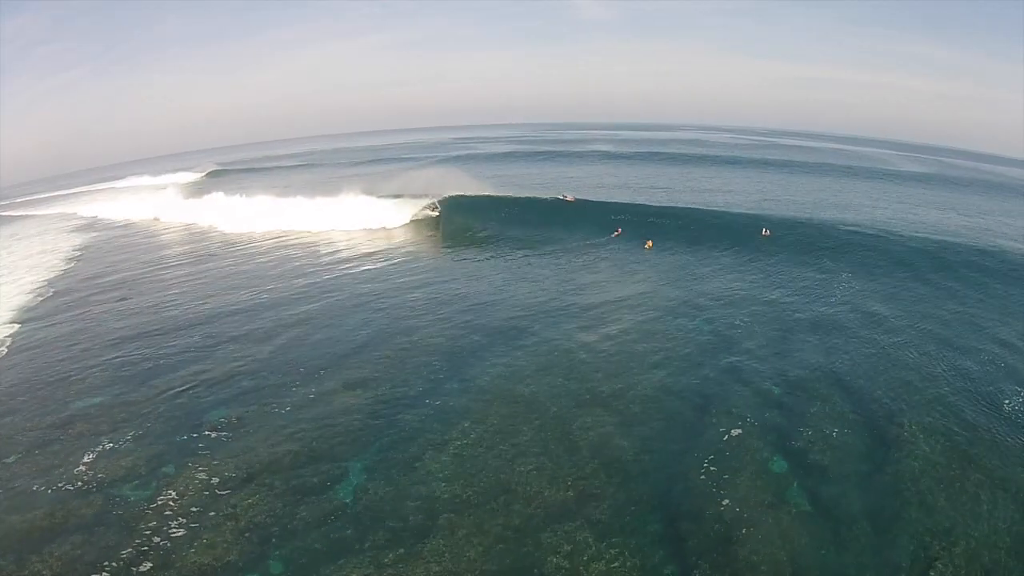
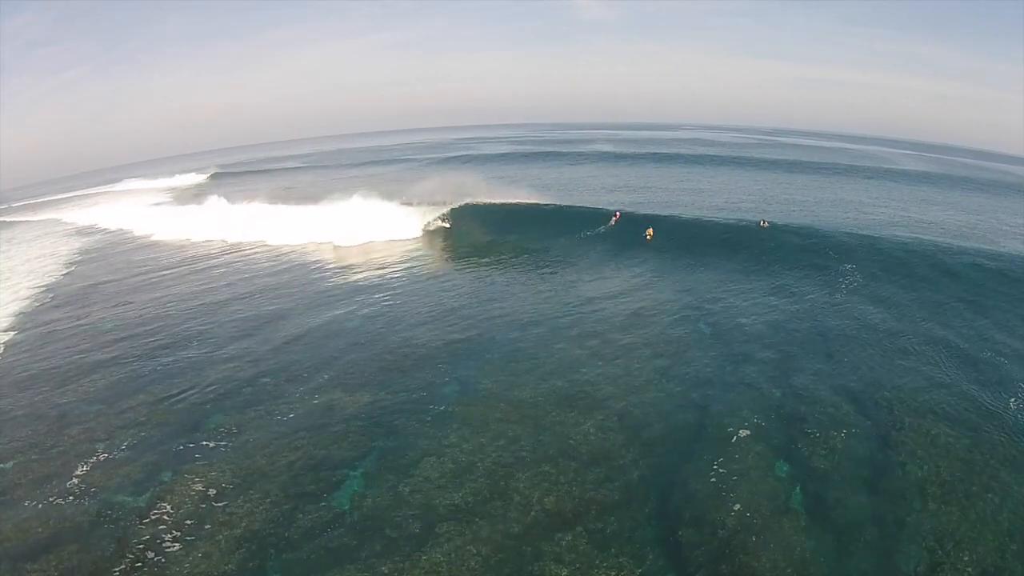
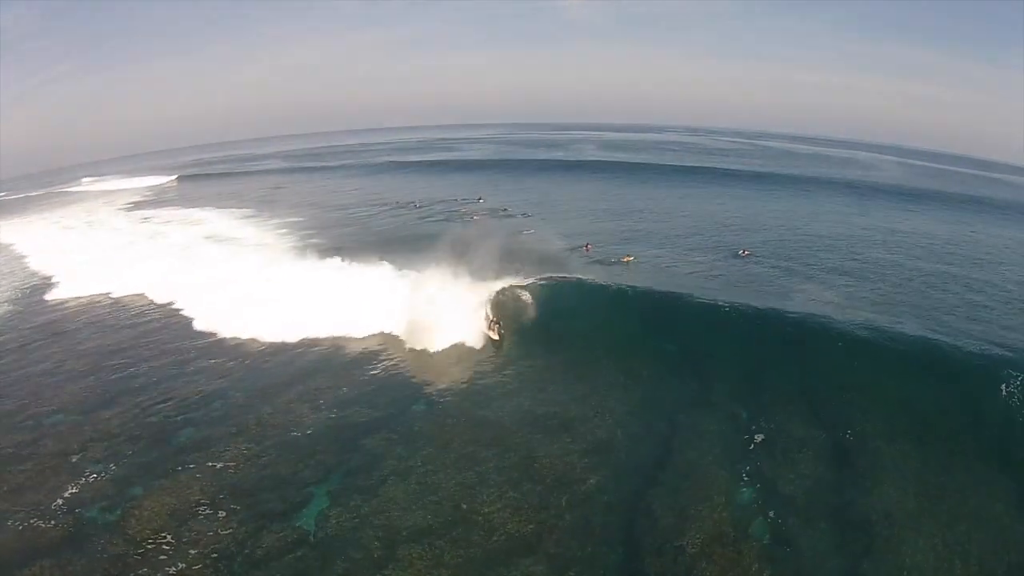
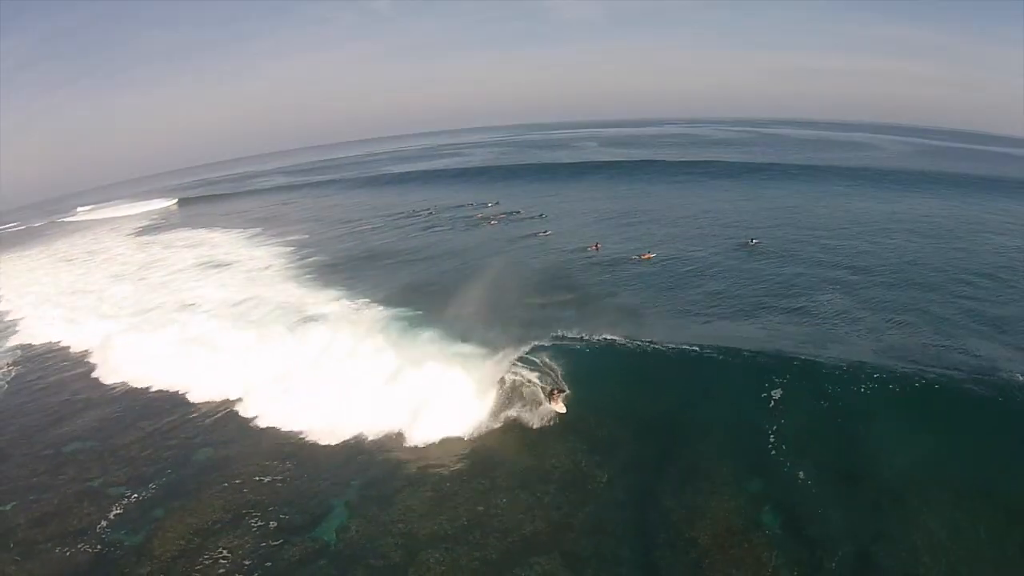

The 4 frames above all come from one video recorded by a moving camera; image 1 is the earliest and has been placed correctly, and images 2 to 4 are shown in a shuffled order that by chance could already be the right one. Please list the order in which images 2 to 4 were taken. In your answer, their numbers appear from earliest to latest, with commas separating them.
2, 3, 4
